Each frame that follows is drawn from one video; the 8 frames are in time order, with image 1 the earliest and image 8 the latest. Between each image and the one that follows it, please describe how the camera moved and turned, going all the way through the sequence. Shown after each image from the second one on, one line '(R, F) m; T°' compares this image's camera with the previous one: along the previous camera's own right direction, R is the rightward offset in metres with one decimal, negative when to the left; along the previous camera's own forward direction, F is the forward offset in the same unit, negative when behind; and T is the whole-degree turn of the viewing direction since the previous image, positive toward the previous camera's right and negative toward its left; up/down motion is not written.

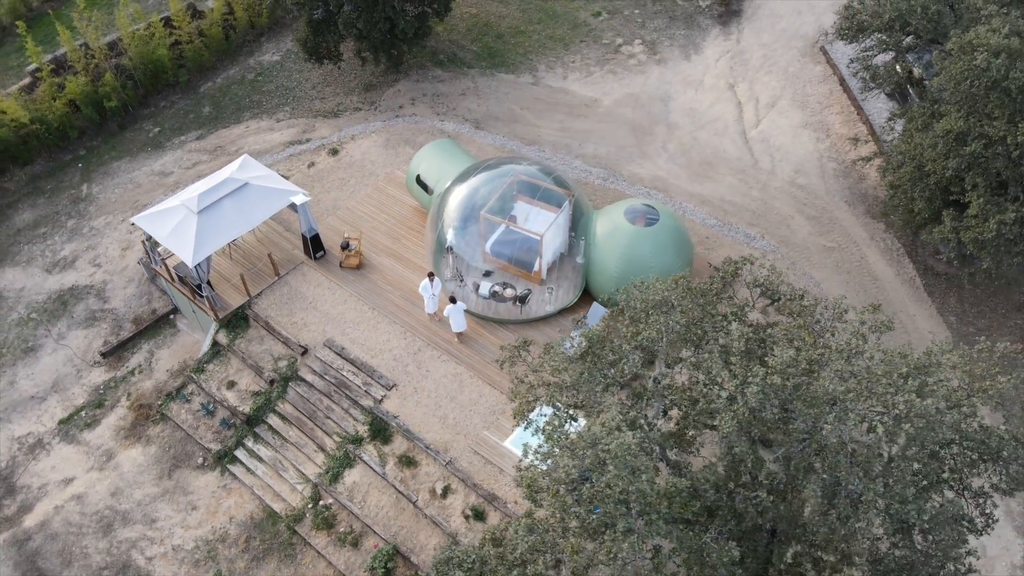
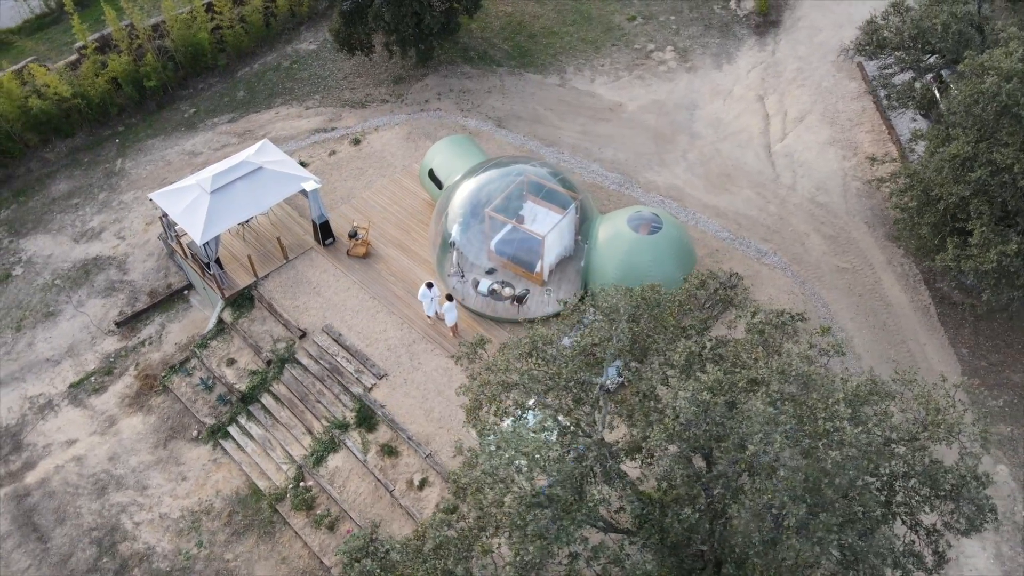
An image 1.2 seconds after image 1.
(+1.1, +0.1) m; -3°
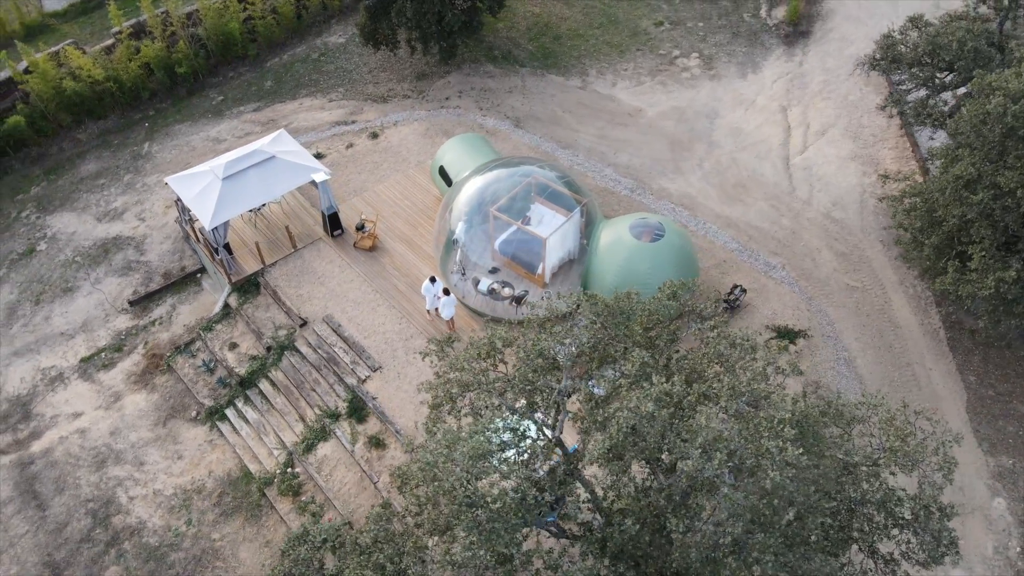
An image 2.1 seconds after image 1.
(+0.9, 0.0) m; -3°
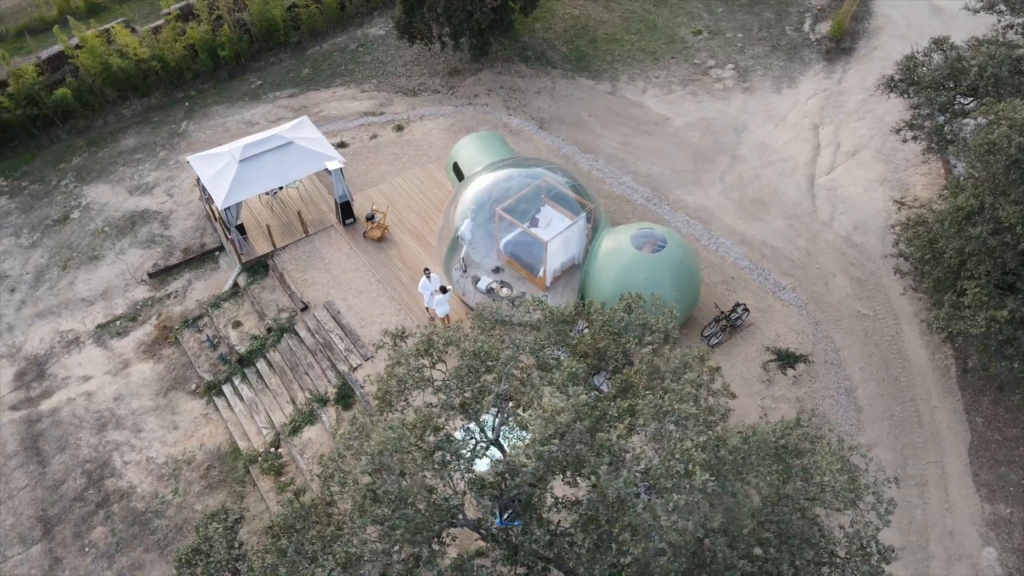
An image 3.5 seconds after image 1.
(+1.3, +0.1) m; -4°
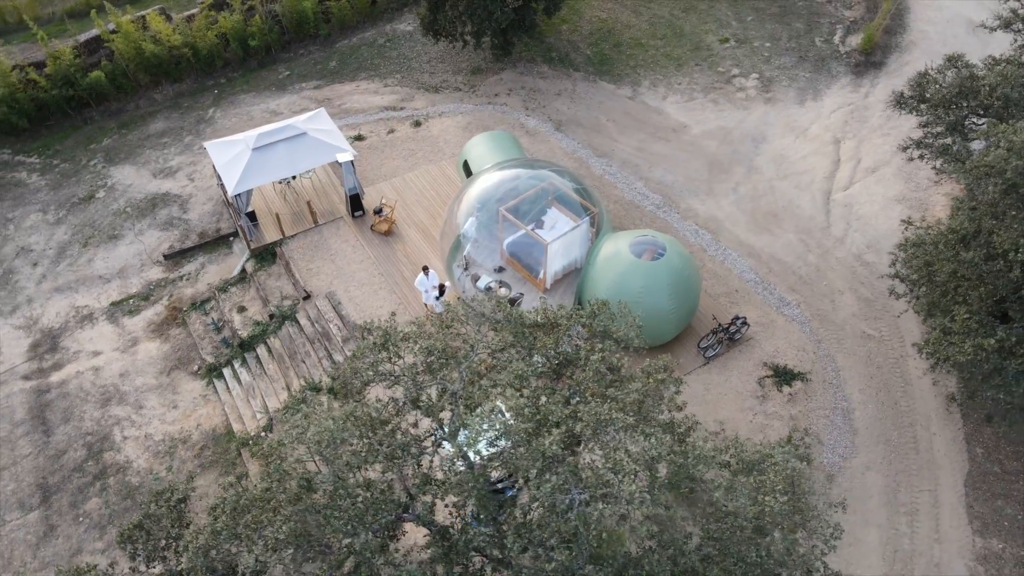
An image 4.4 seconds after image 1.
(+0.9, 0.0) m; -3°
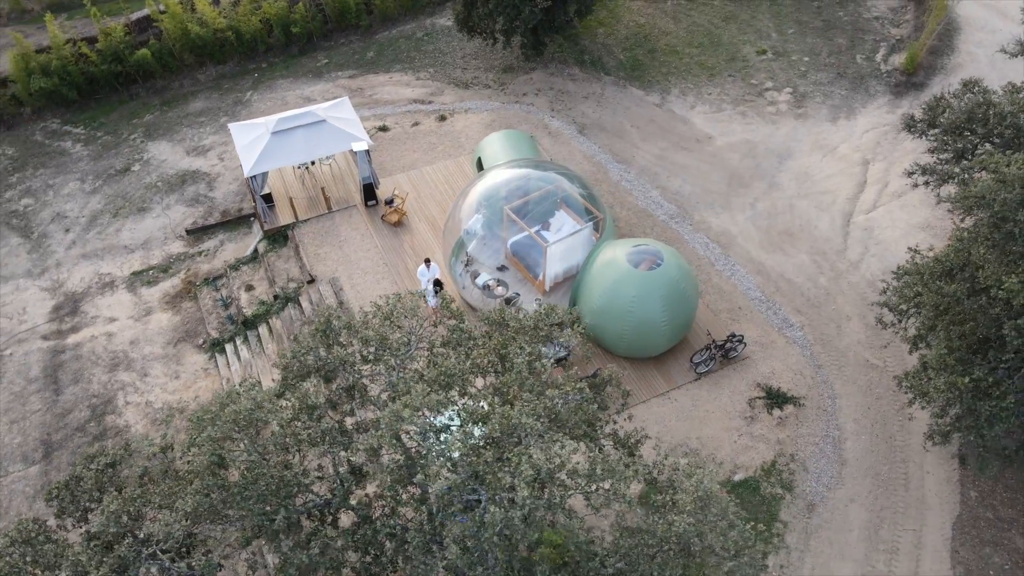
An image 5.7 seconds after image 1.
(+1.3, 0.0) m; -4°
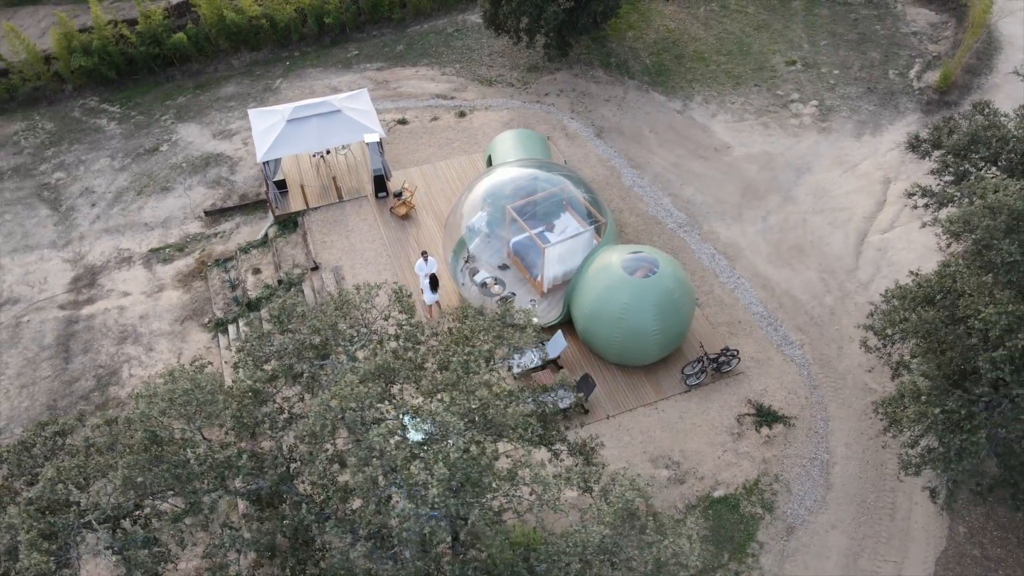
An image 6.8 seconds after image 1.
(+1.1, 0.0) m; -3°
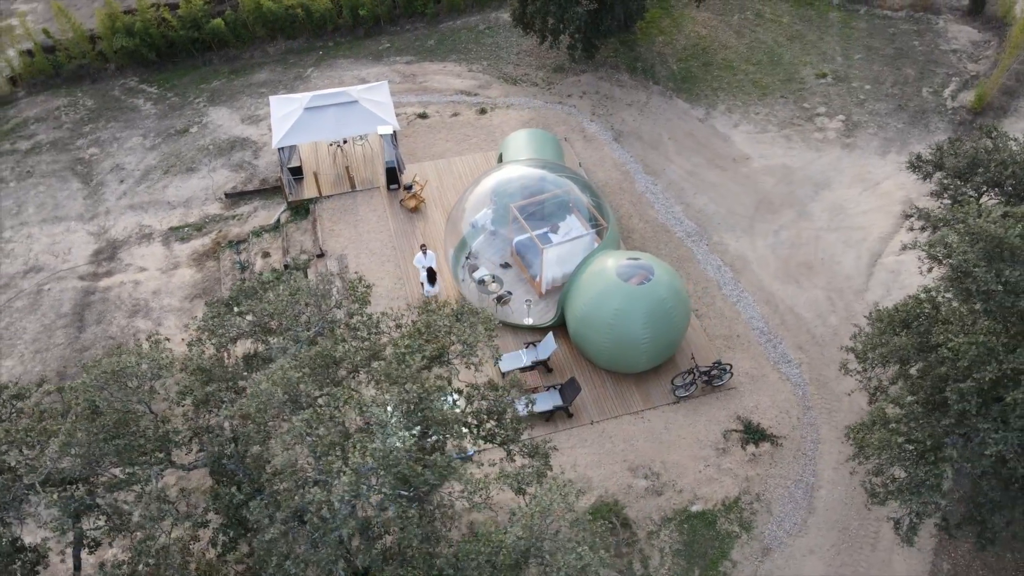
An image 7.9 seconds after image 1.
(+1.1, 0.0) m; -3°
